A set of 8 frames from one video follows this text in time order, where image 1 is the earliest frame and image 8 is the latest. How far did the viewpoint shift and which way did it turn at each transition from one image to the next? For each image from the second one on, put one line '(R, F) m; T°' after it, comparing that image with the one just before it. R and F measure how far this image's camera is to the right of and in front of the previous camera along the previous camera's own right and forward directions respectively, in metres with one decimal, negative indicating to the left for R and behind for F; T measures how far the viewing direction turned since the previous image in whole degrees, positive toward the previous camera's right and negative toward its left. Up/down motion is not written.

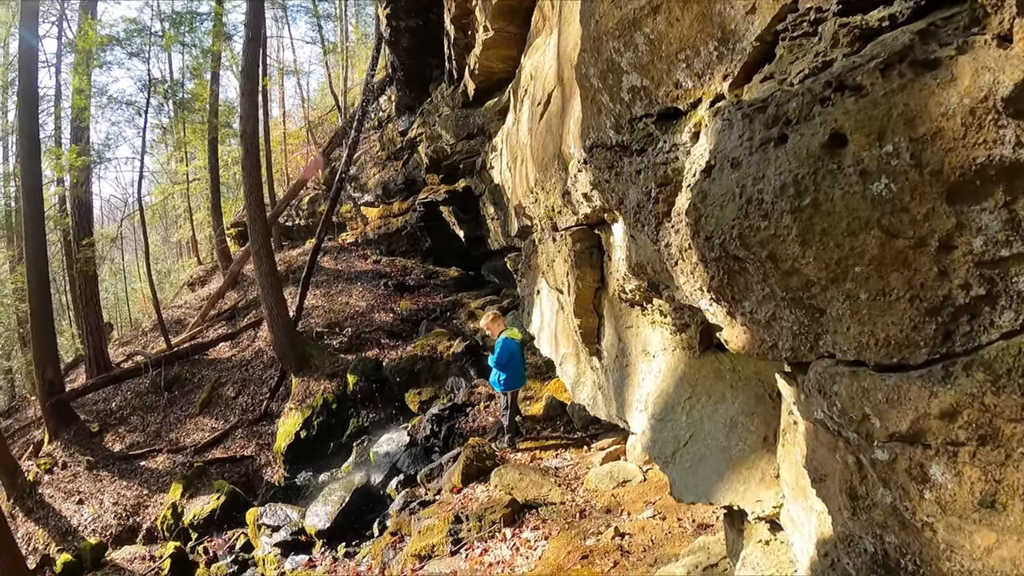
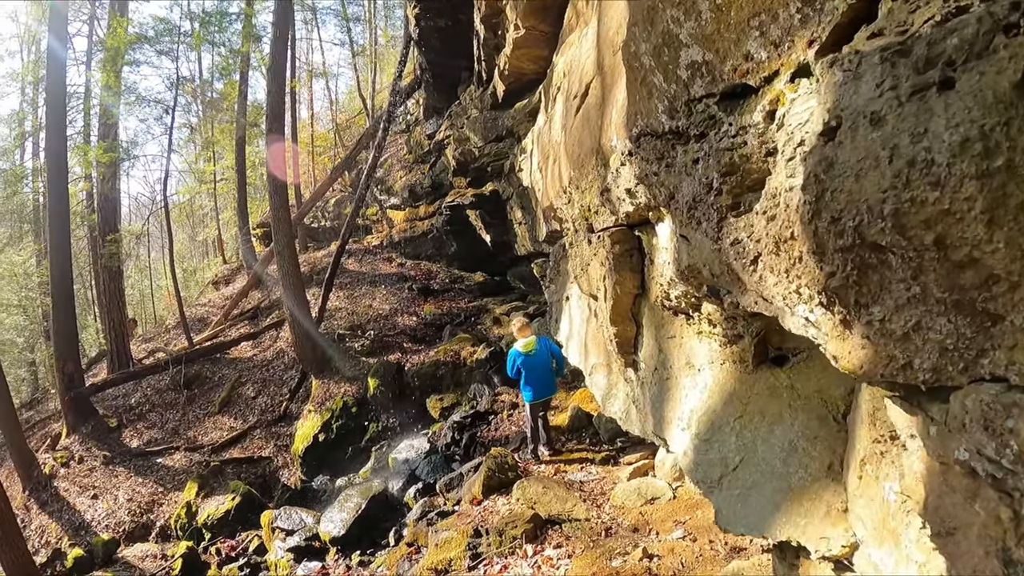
(0.0, +0.3) m; -2°
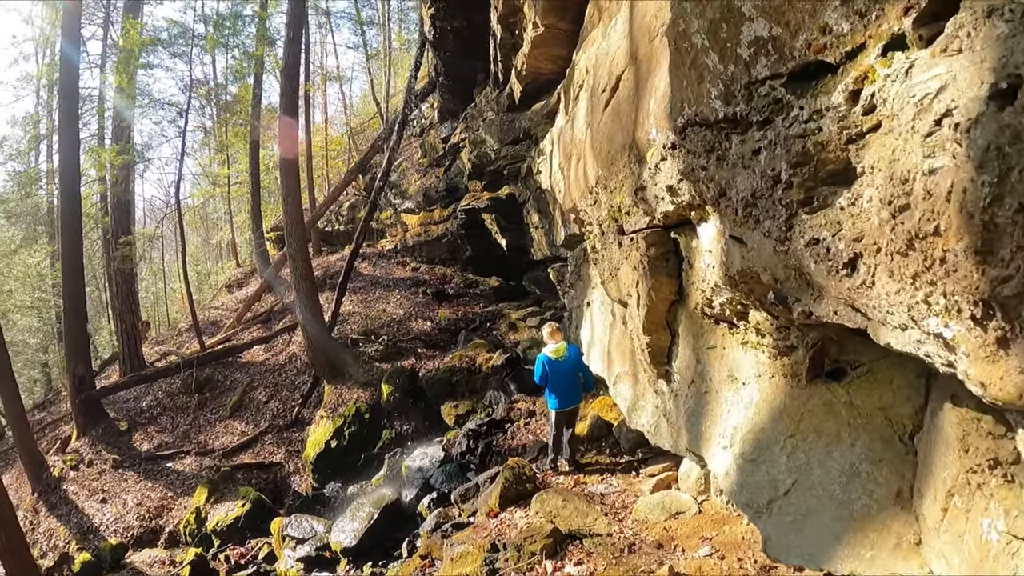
(-0.1, +0.2) m; -1°
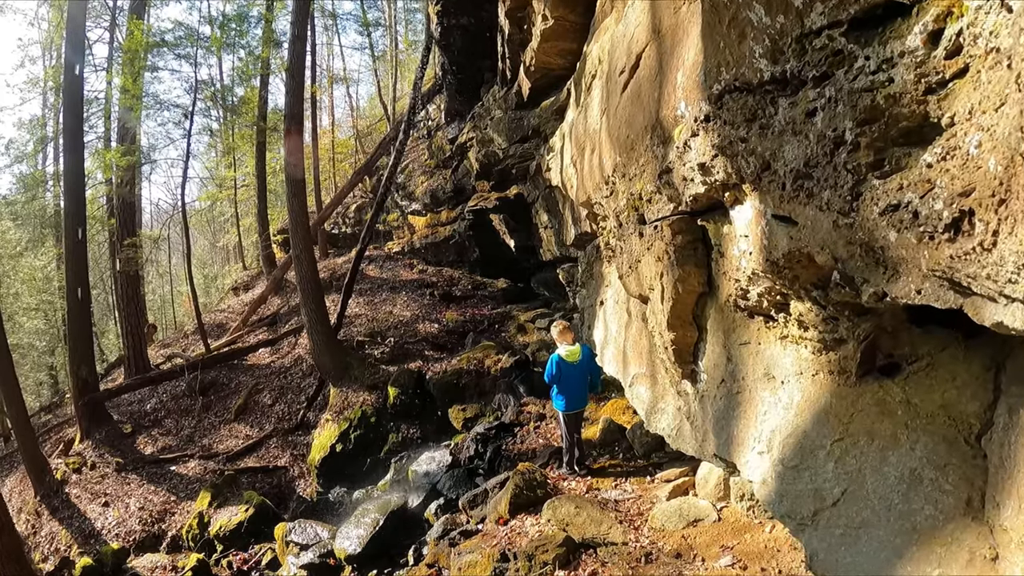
(0.0, +0.2) m; -1°
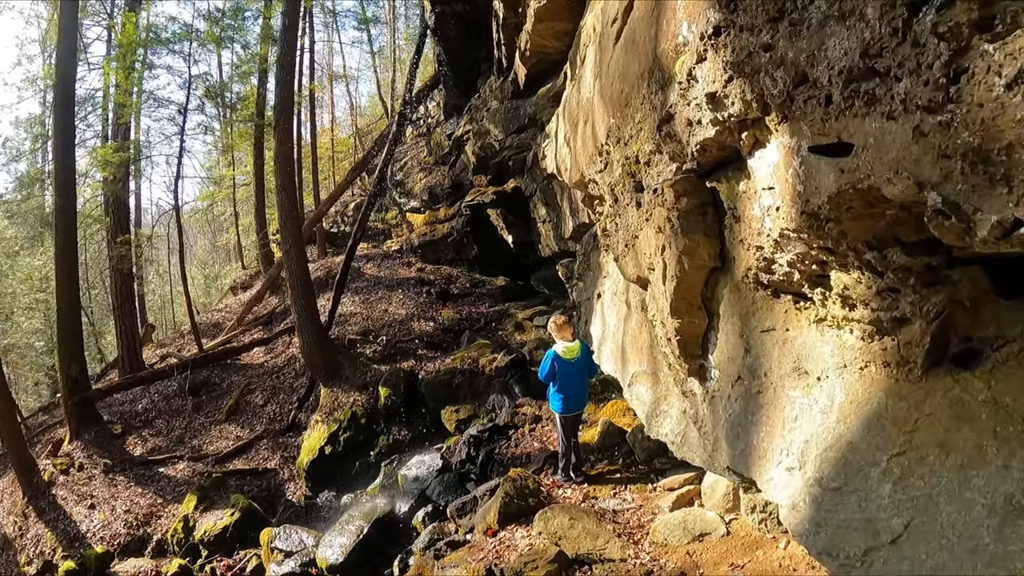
(+0.1, +0.5) m; 0°
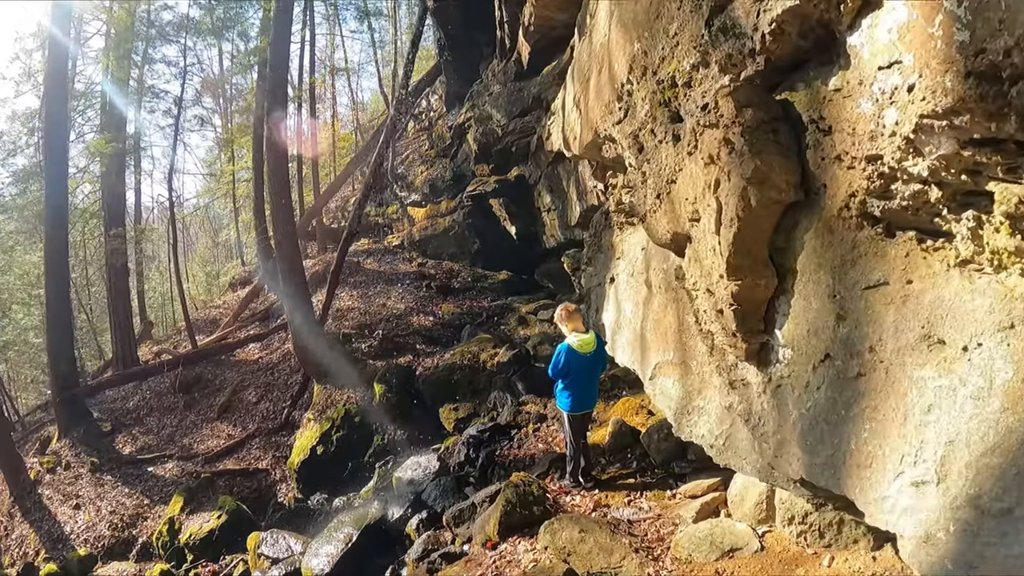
(0.0, +0.6) m; 0°
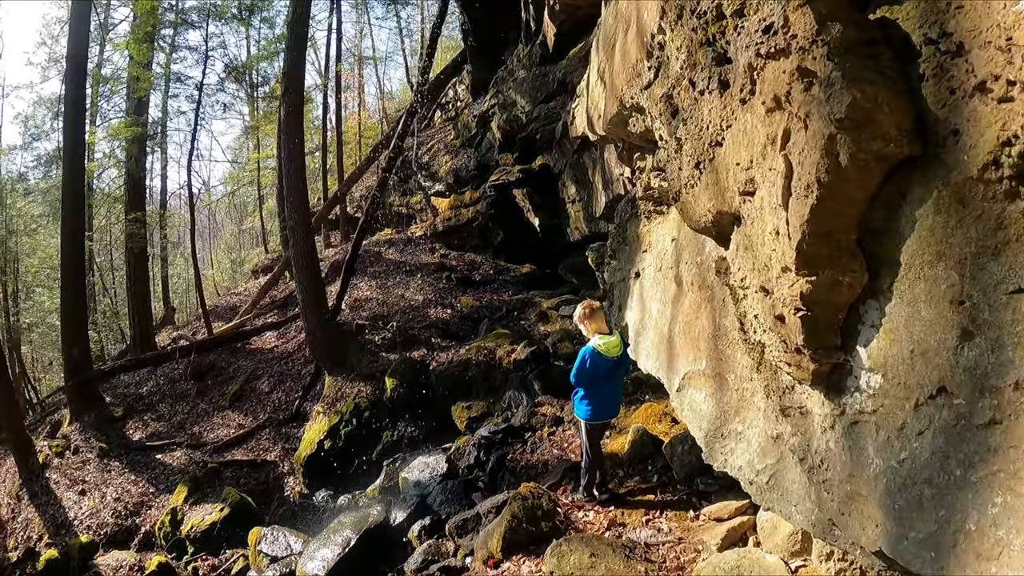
(+0.1, +0.4) m; -2°
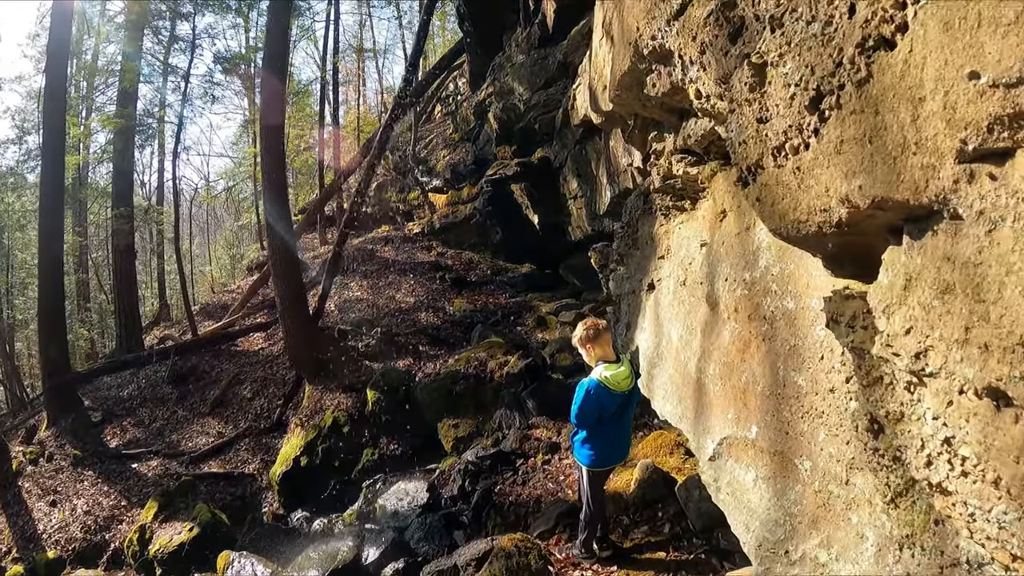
(+0.1, +0.8) m; 0°
